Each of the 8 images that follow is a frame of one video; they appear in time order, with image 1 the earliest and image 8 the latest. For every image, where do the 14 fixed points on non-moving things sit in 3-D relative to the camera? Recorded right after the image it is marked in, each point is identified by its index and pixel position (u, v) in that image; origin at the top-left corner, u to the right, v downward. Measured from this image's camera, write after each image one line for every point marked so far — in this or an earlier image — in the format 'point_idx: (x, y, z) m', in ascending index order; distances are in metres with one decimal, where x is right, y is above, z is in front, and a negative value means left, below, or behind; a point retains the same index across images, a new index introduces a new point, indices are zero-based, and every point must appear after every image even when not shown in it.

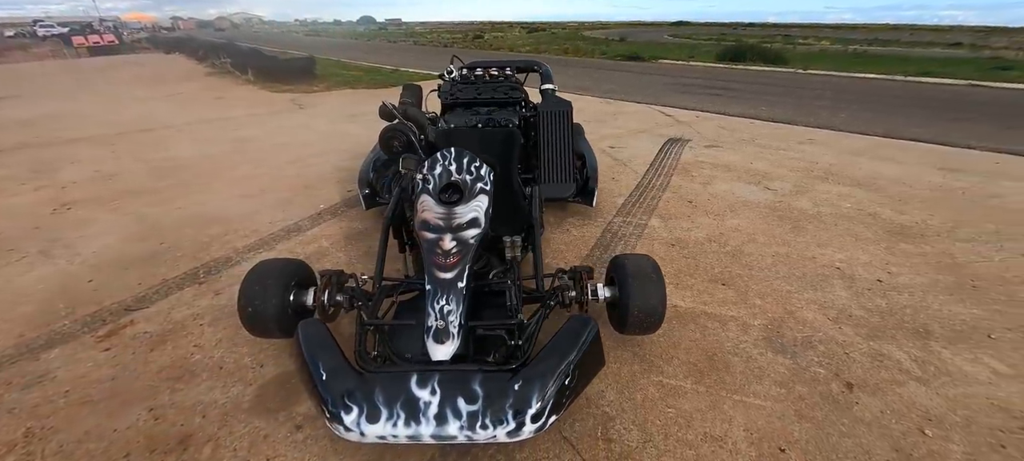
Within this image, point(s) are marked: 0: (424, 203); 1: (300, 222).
0: (-0.4, +0.1, +2.1) m
1: (-1.9, 0.0, +3.8) m
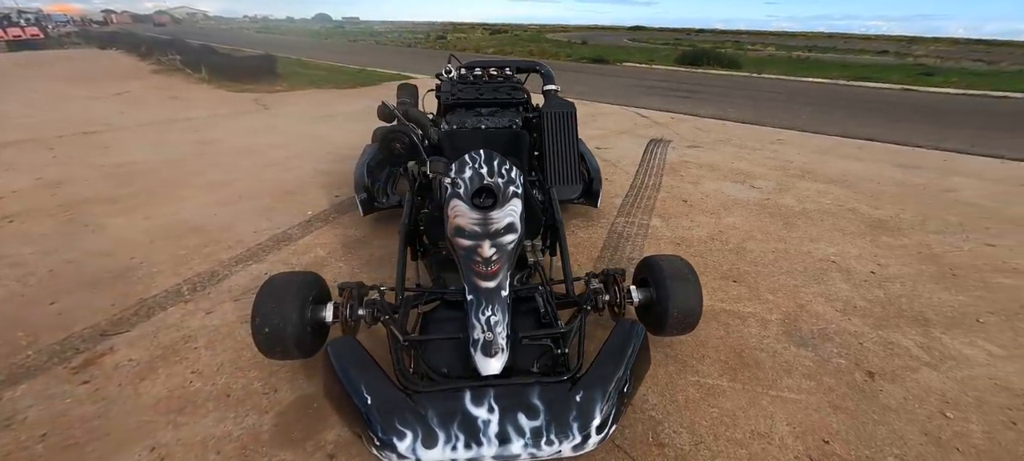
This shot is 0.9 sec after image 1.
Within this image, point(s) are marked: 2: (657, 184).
0: (-0.3, +0.1, +2.0) m
1: (-1.9, 0.0, +3.6) m
2: (+1.6, +0.5, +4.6) m
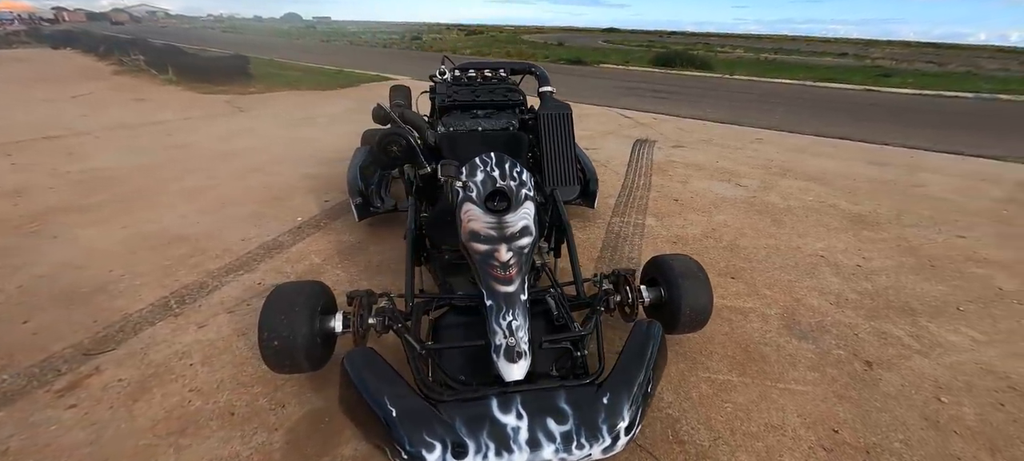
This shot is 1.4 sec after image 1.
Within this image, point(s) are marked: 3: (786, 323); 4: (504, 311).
0: (-0.2, +0.1, +2.0) m
1: (-1.9, -0.1, +3.4) m
2: (+1.5, +0.5, +4.7) m
3: (+1.7, -0.6, +2.7) m
4: (0.0, -0.3, +1.8) m
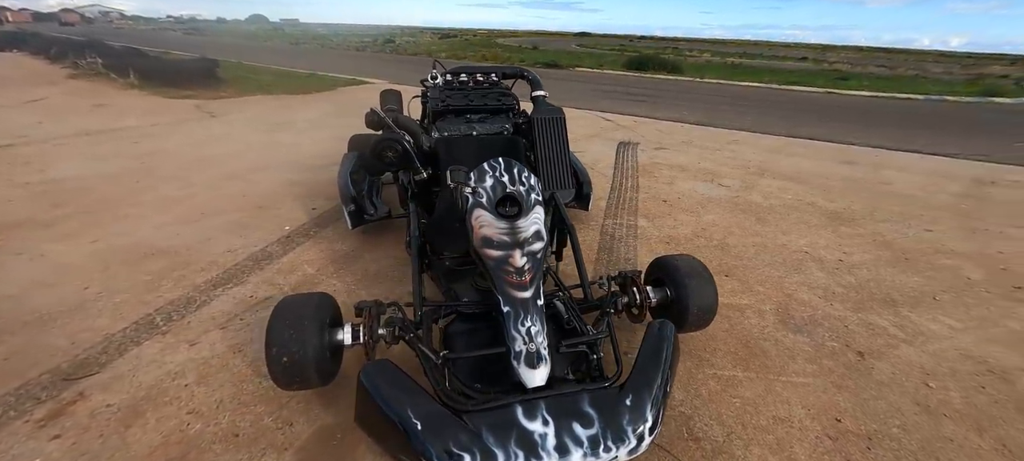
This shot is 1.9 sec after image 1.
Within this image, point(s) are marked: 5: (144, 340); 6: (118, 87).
0: (-0.1, +0.1, +2.0) m
1: (-1.9, -0.2, +3.3) m
2: (+1.4, +0.5, +4.8) m
3: (+1.8, -0.6, +2.8) m
4: (0.0, -0.4, +1.8) m
5: (-2.1, -0.6, +2.4) m
6: (-9.0, +3.2, +9.7) m
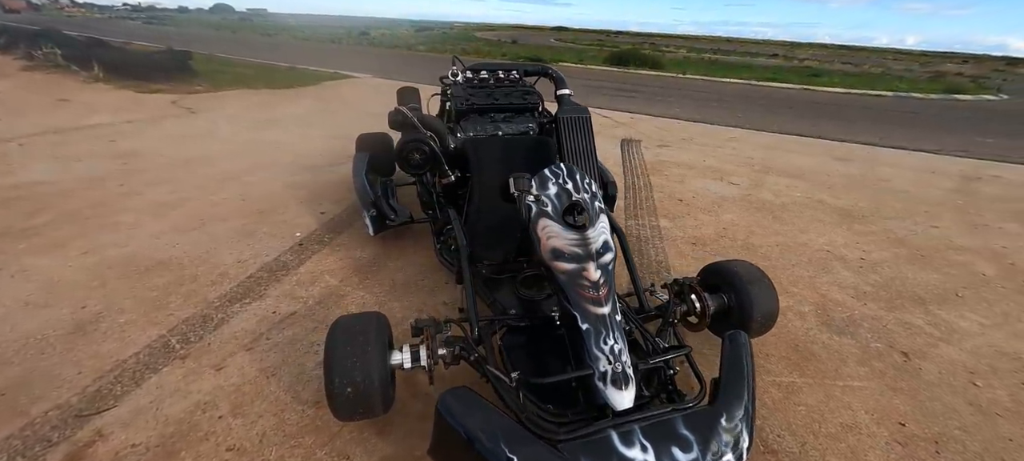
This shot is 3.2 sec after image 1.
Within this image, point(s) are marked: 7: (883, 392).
0: (+0.2, 0.0, +1.8) m
1: (-1.7, -0.2, +3.1) m
2: (+1.5, +0.5, +4.7) m
3: (+2.0, -0.6, +2.8) m
4: (+0.4, -0.4, +1.7) m
5: (-1.8, -0.7, +2.2) m
6: (-9.2, +3.1, +9.0) m
7: (+2.0, -0.9, +2.3) m
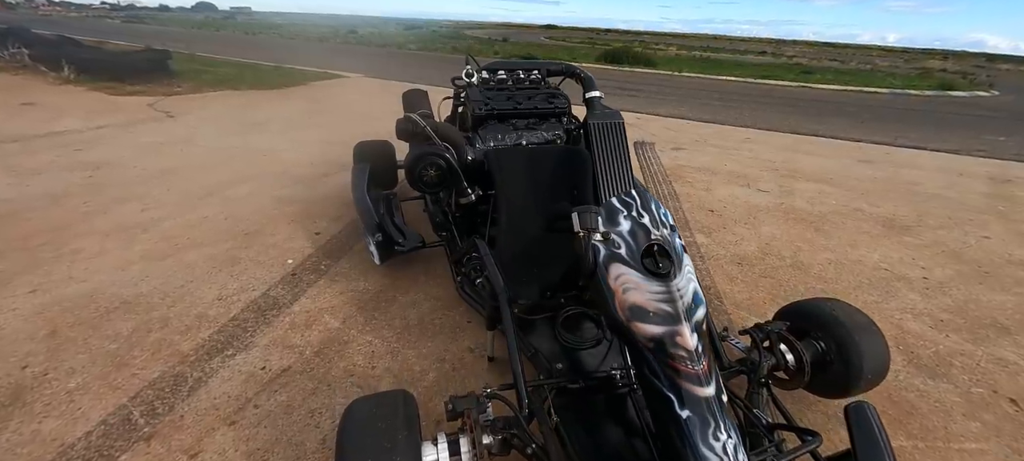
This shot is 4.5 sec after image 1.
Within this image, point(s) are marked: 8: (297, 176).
0: (+0.4, -0.2, +1.4) m
1: (-1.5, -0.4, +2.6) m
2: (+1.6, +0.4, +4.3) m
3: (+2.2, -0.7, +2.4) m
4: (+0.6, -0.6, +1.3) m
5: (-1.6, -0.9, +1.7) m
6: (-9.2, +2.8, +8.3) m
7: (+2.2, -1.0, +1.9) m
8: (-2.4, +0.6, +4.7) m
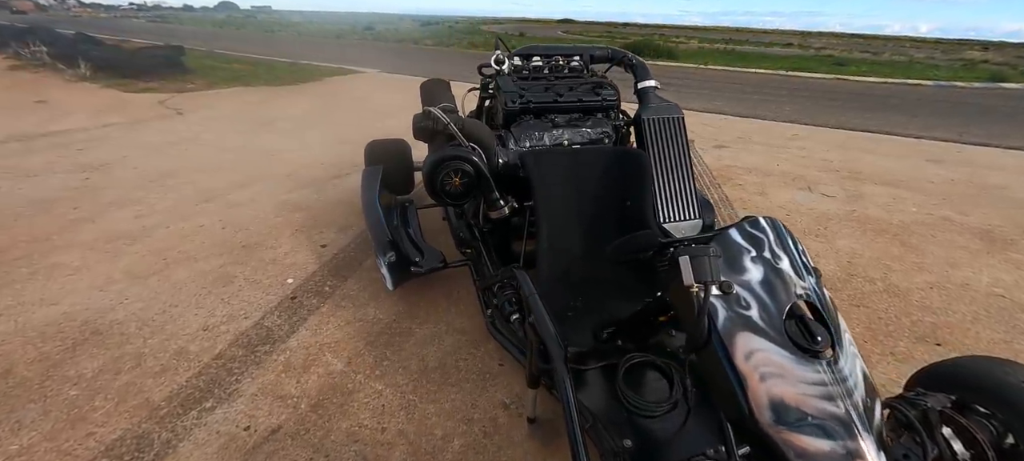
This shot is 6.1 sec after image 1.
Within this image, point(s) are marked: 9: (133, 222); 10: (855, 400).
0: (+0.5, -0.3, +0.9) m
1: (-1.3, -0.5, +2.2) m
2: (+1.9, +0.3, +3.8) m
3: (+2.4, -0.8, +1.8) m
4: (+0.7, -0.7, +0.8) m
5: (-1.4, -1.0, +1.3) m
6: (-8.7, +2.8, +8.1) m
7: (+2.4, -1.1, +1.3) m
8: (-2.1, +0.6, +4.3) m
9: (-3.1, +0.1, +3.4) m
10: (+0.7, -0.3, +0.9) m
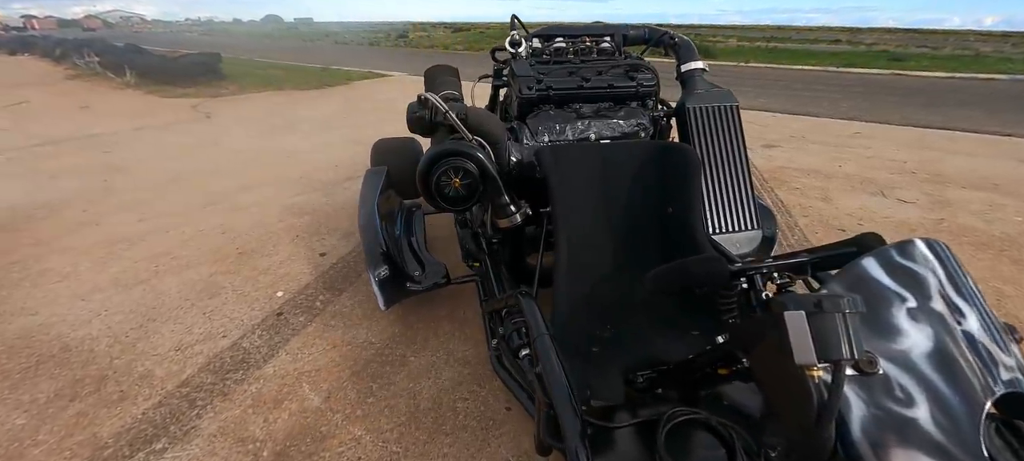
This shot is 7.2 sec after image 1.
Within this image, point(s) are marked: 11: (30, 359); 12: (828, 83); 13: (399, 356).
0: (+0.5, -0.3, +0.5) m
1: (-1.2, -0.6, +1.9) m
2: (+2.1, +0.2, +3.3) m
3: (+2.4, -0.9, +1.3) m
4: (+0.7, -0.7, +0.4) m
5: (-1.4, -1.0, +1.0) m
6: (-8.2, +2.8, +8.4) m
7: (+2.3, -1.2, +0.8) m
8: (-1.9, +0.5, +4.1) m
9: (-2.9, +0.1, +3.2) m
10: (+0.7, -0.4, +0.5) m
11: (-2.2, -0.6, +1.9) m
12: (+7.6, +3.6, +10.2) m
13: (-0.5, -0.5, +1.9) m
